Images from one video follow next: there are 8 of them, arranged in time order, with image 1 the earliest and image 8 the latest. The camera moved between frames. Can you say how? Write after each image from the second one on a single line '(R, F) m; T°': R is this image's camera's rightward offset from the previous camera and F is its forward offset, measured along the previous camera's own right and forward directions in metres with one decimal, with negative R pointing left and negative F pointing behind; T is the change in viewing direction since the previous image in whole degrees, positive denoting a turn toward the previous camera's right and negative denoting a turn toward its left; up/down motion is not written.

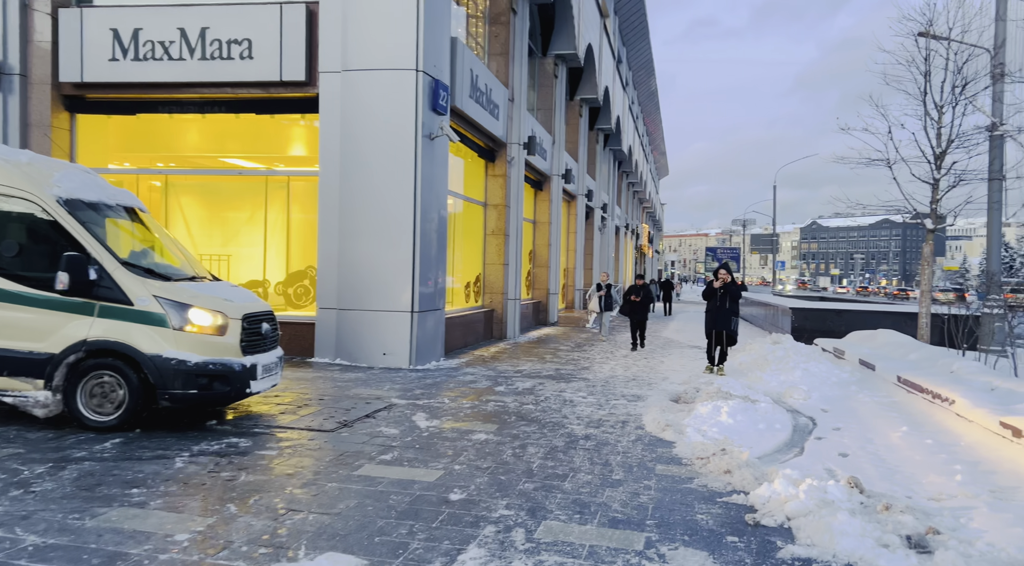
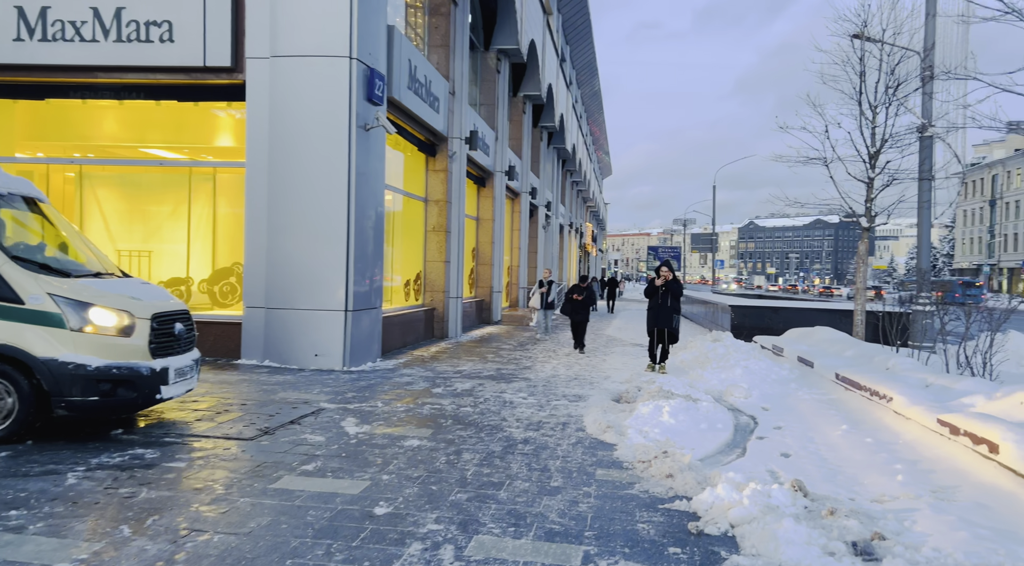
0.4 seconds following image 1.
(+0.1, +0.3) m; +5°
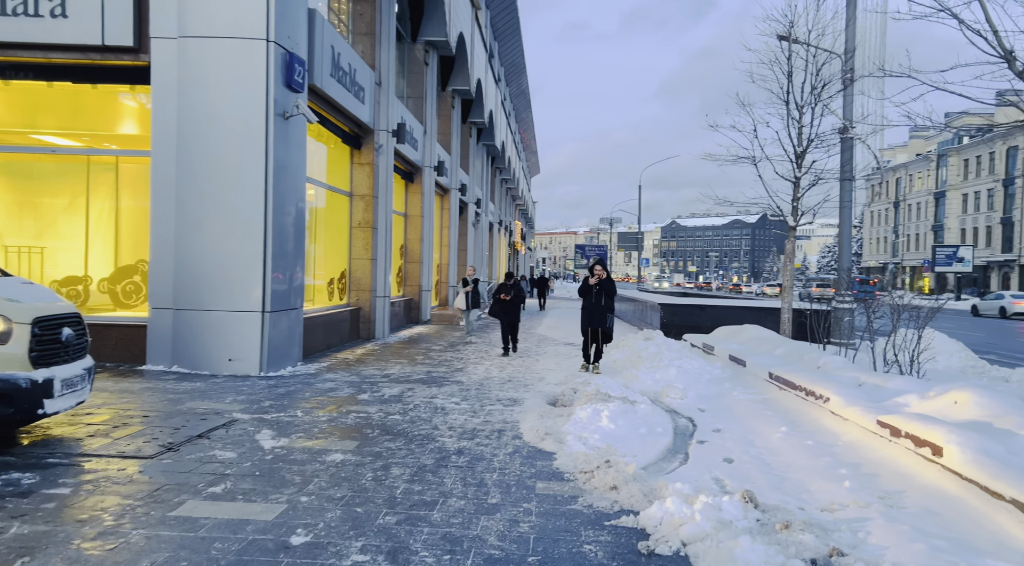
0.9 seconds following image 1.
(0.0, +0.4) m; +6°
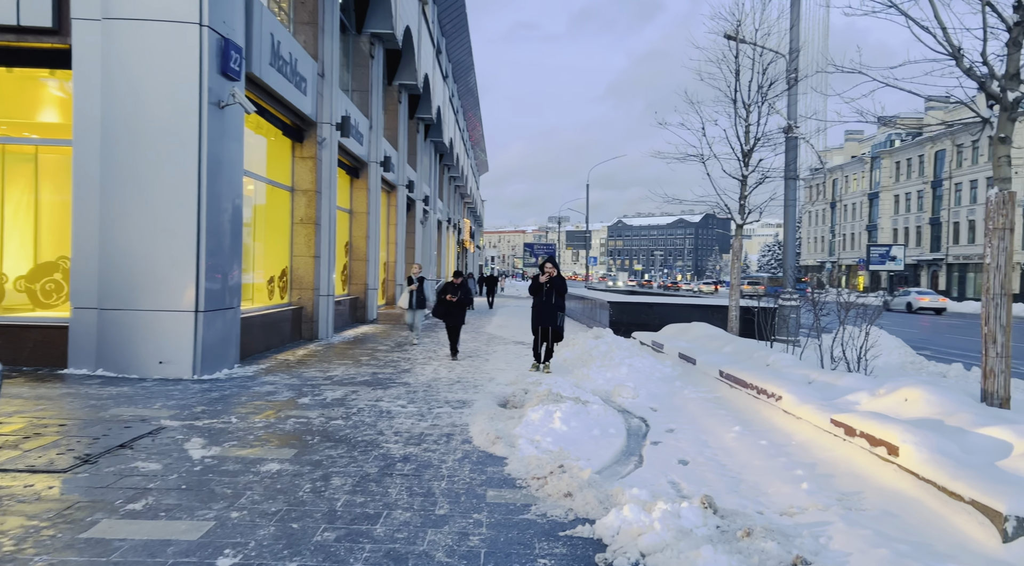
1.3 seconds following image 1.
(0.0, +0.2) m; +5°
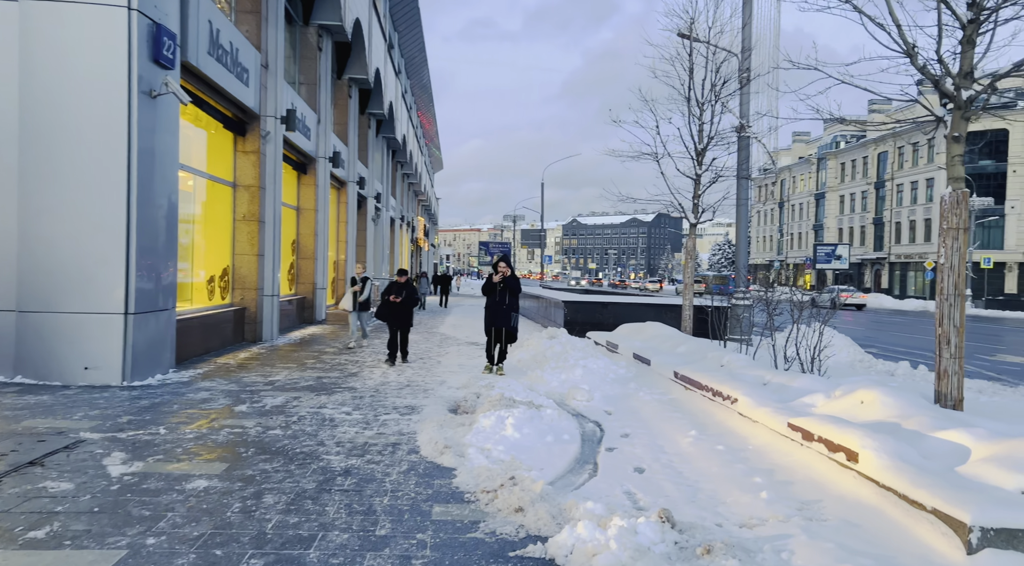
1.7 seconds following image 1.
(+0.1, +0.3) m; +4°
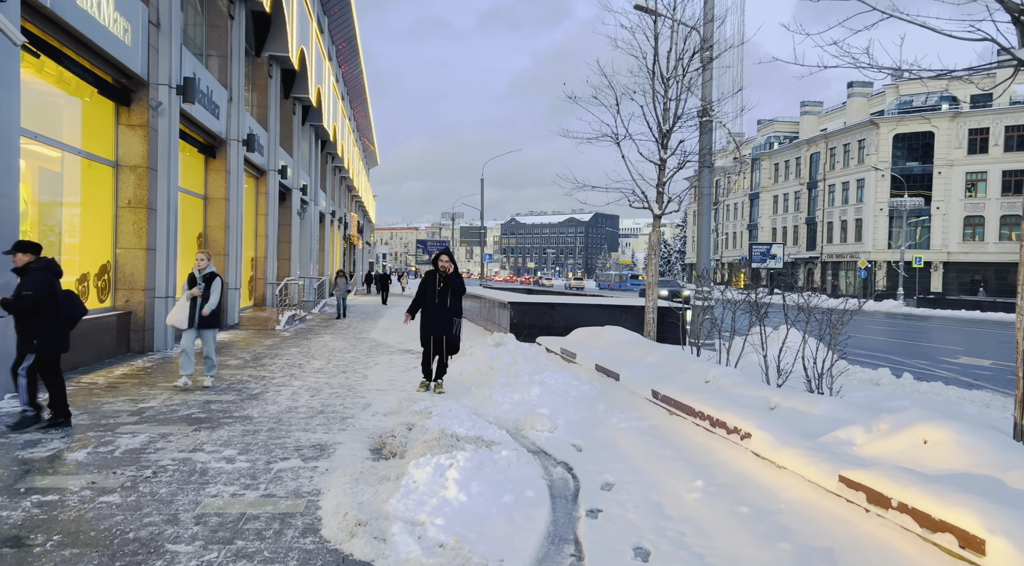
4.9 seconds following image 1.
(0.0, +1.6) m; +5°
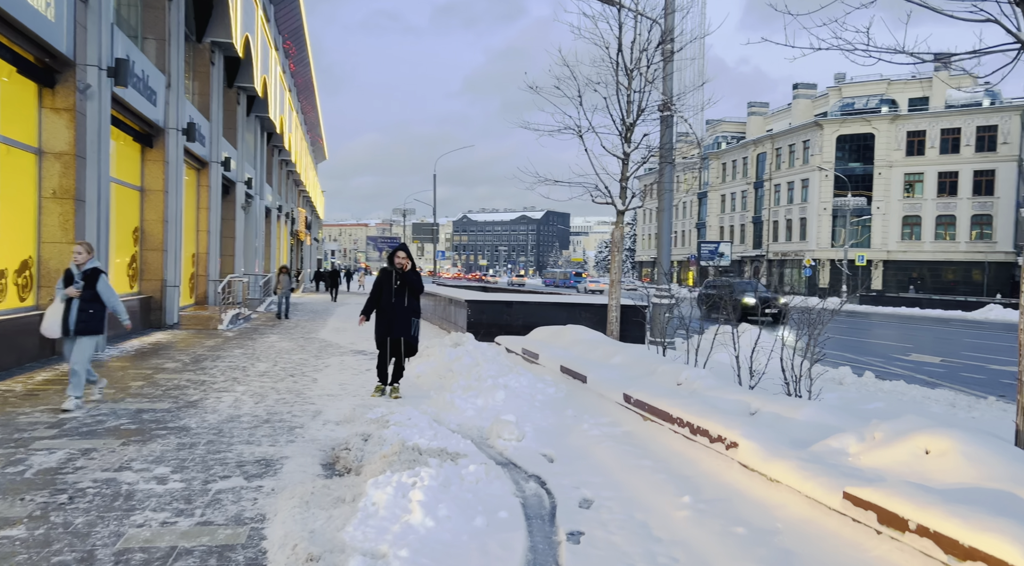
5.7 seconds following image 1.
(-0.1, +0.4) m; +4°
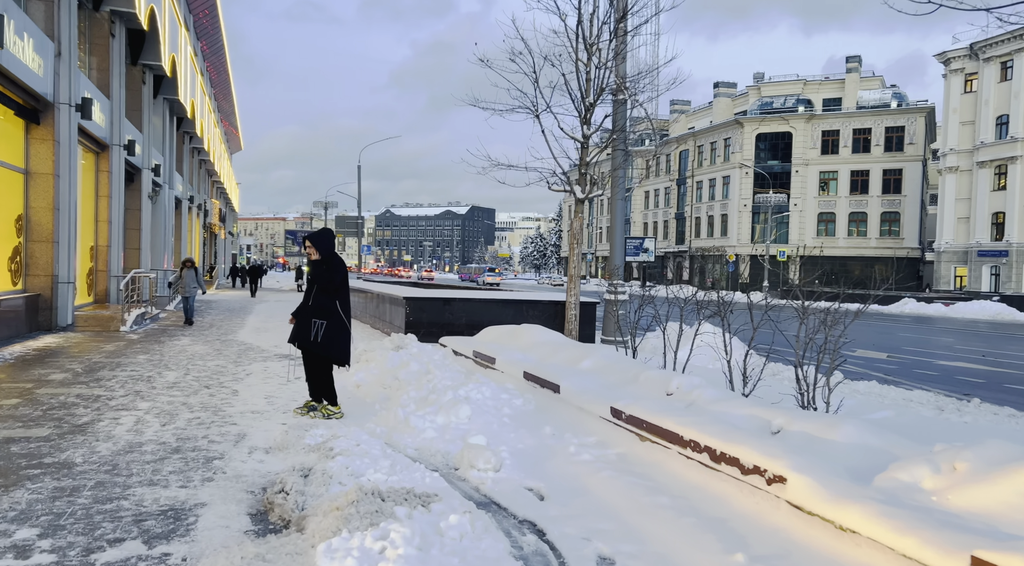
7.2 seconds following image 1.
(-0.3, +1.0) m; +7°
